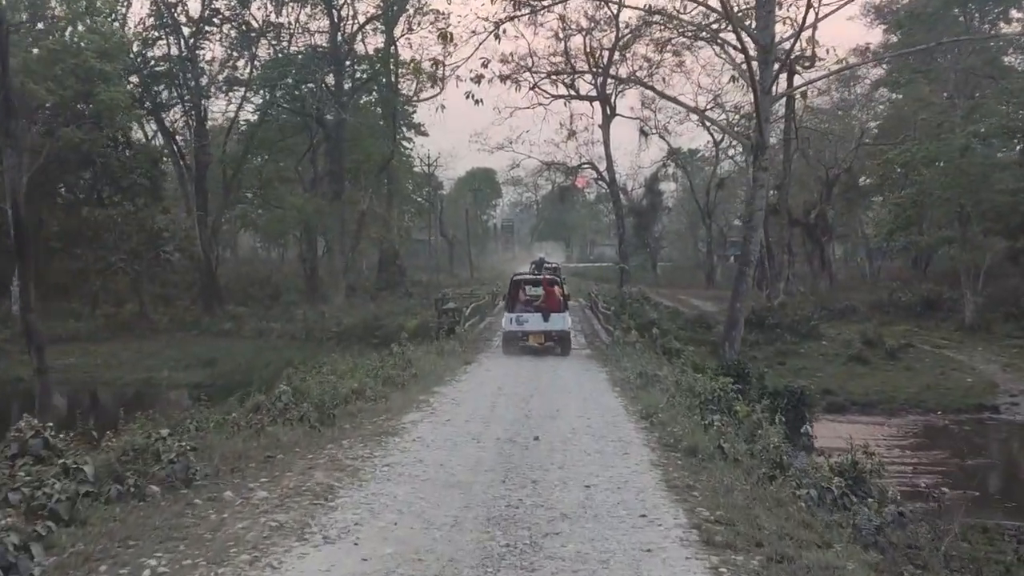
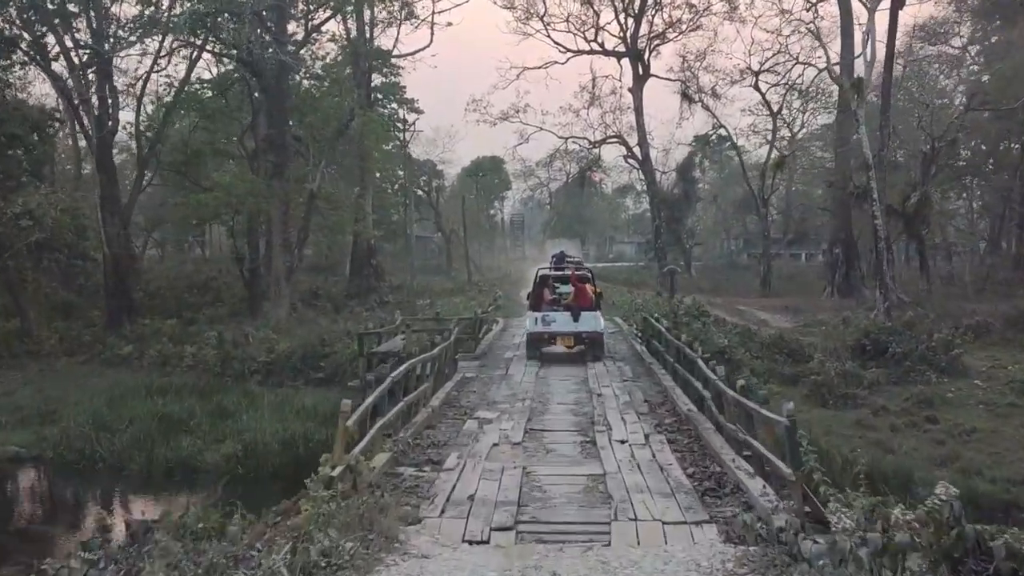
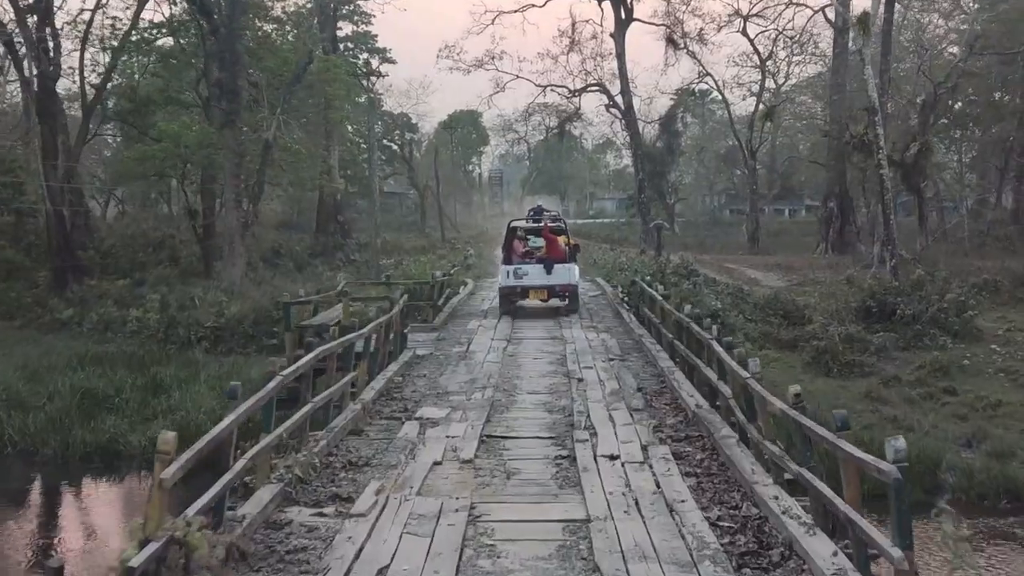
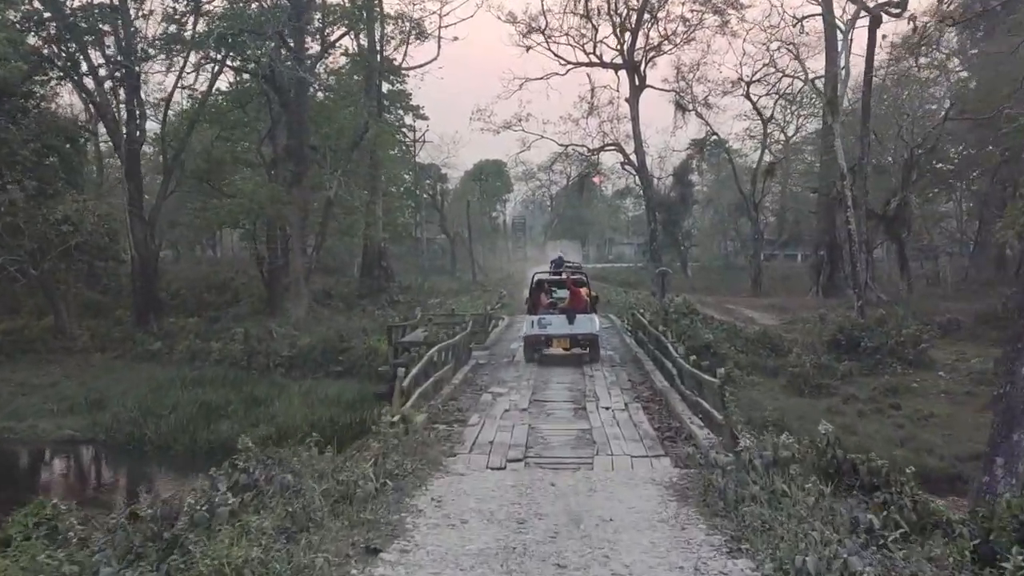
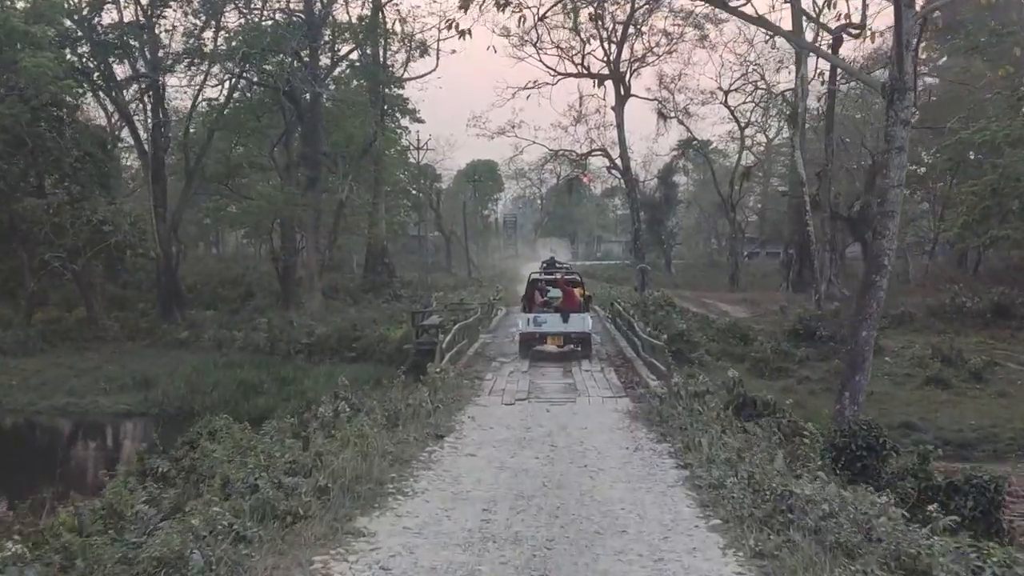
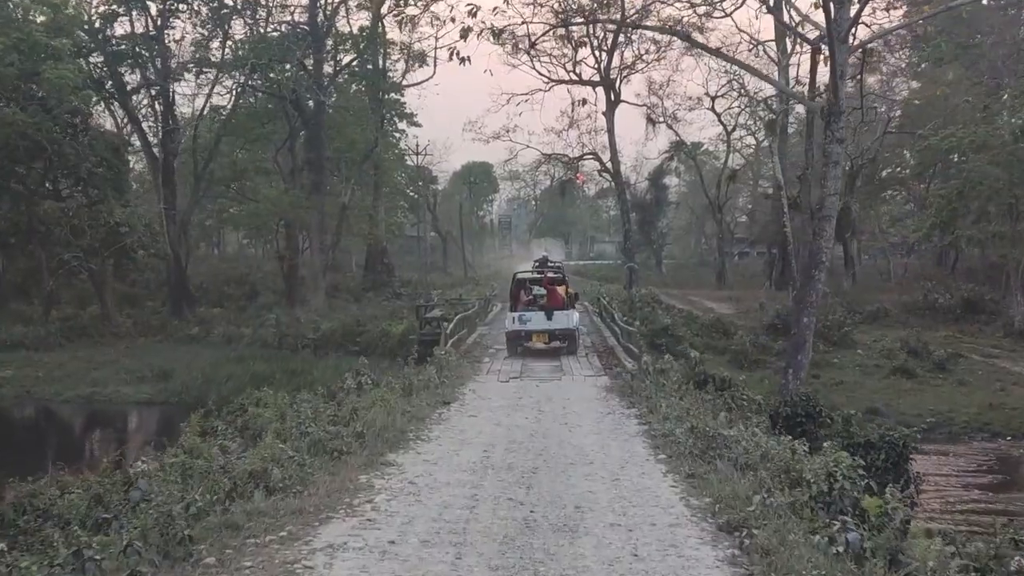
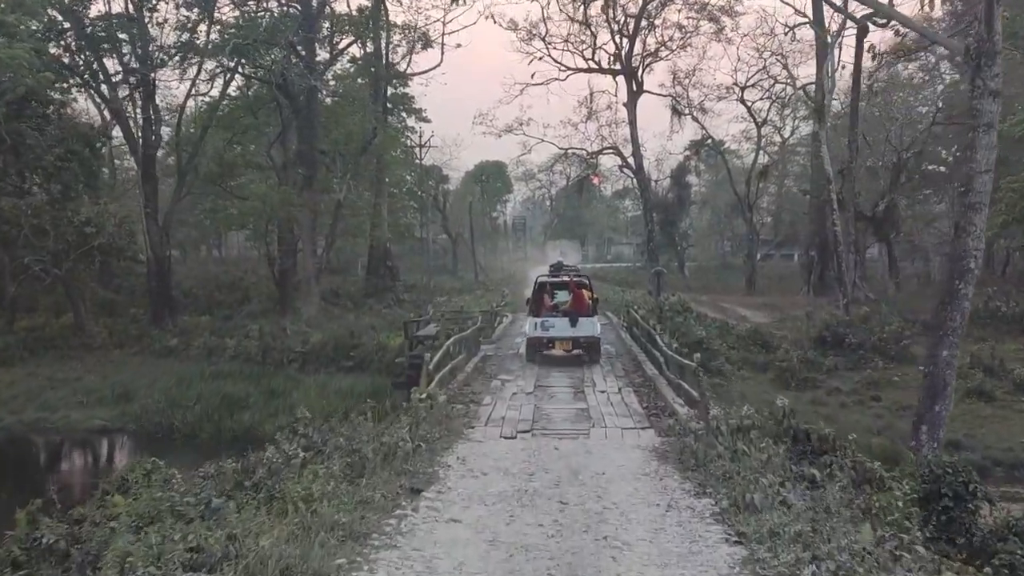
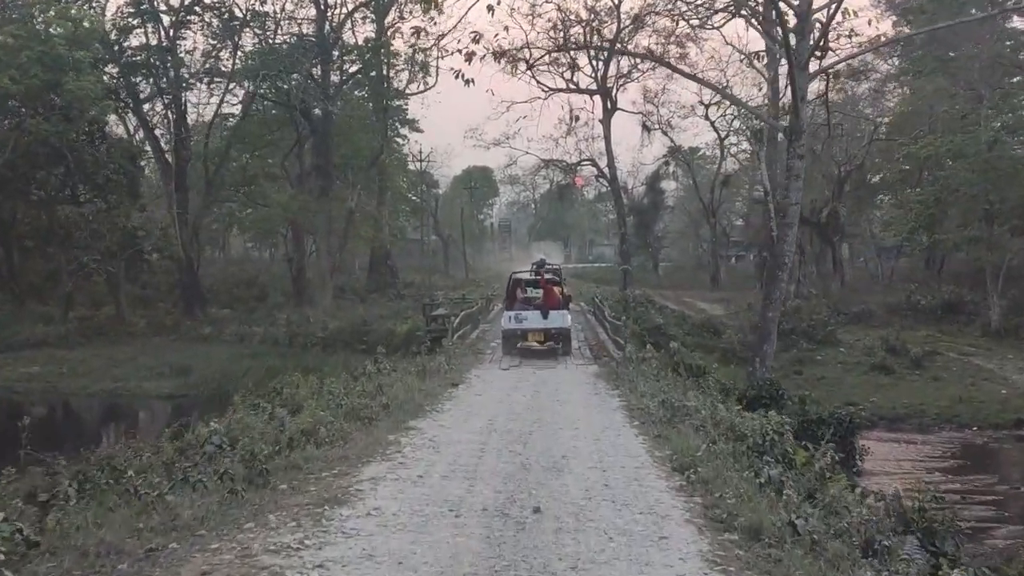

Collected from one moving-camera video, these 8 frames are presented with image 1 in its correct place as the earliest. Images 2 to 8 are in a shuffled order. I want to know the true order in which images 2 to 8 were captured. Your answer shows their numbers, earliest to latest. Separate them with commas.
8, 6, 5, 7, 4, 2, 3
